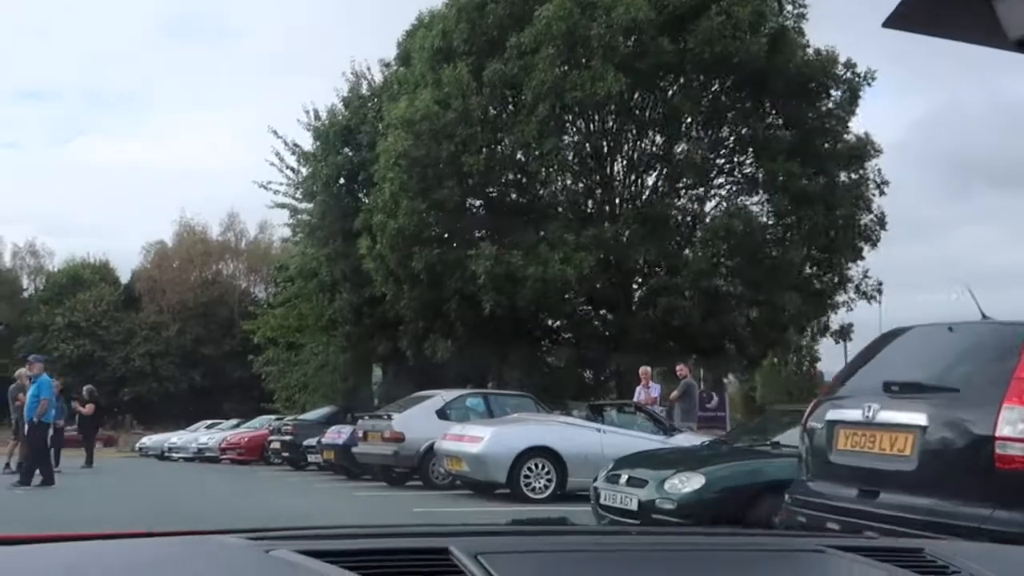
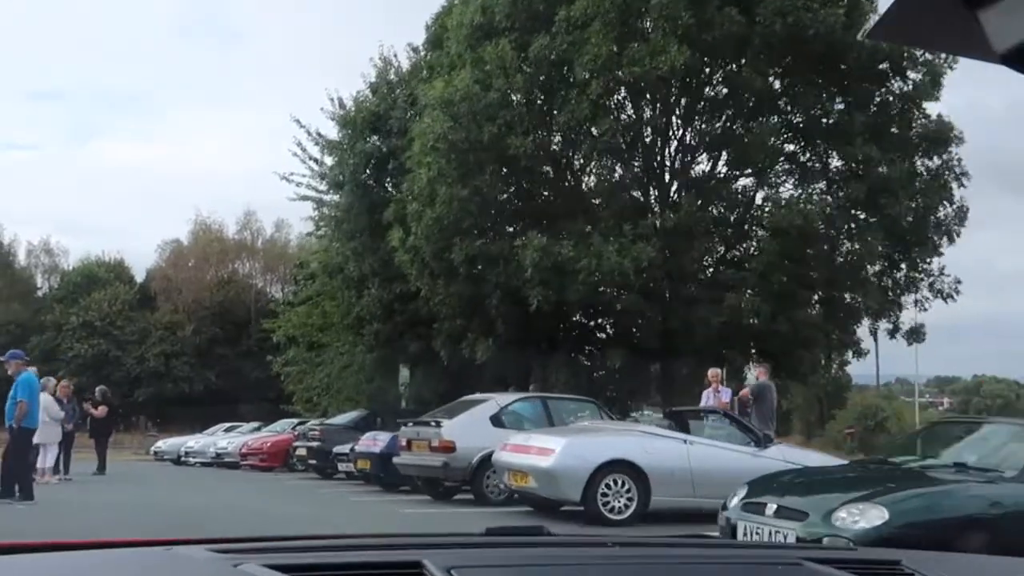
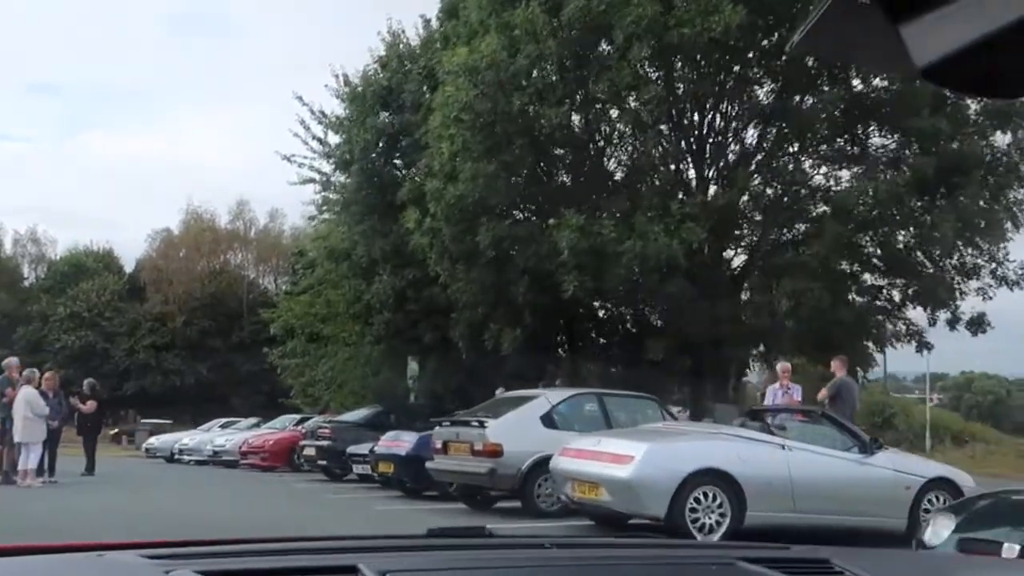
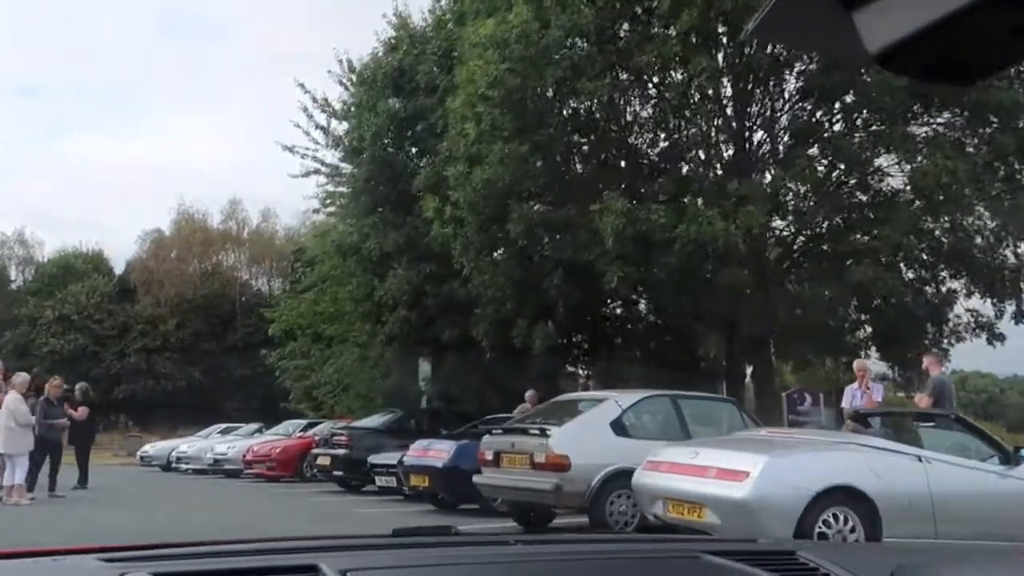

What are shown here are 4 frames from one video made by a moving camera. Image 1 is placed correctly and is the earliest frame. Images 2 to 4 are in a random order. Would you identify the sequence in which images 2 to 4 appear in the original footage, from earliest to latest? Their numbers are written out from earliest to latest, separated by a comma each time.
2, 3, 4
